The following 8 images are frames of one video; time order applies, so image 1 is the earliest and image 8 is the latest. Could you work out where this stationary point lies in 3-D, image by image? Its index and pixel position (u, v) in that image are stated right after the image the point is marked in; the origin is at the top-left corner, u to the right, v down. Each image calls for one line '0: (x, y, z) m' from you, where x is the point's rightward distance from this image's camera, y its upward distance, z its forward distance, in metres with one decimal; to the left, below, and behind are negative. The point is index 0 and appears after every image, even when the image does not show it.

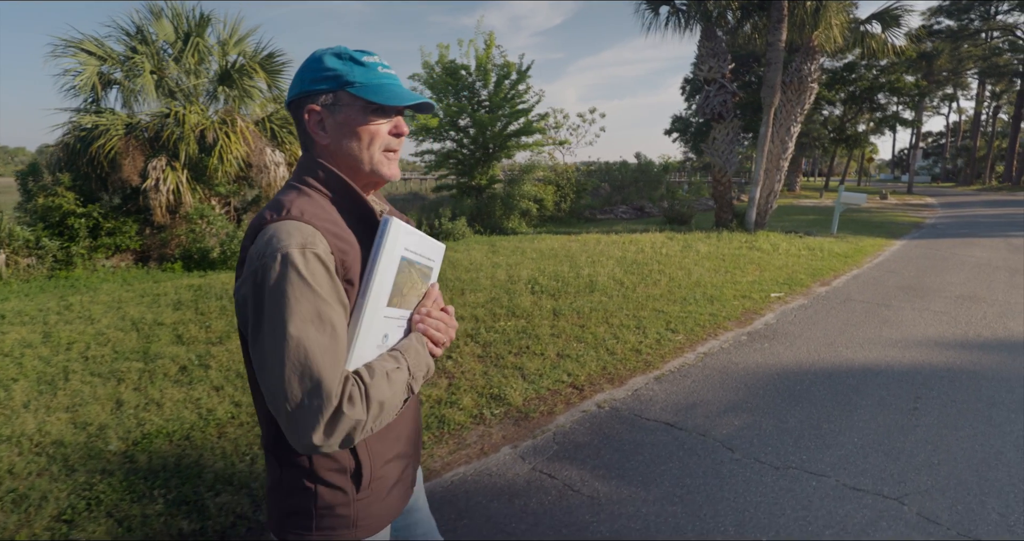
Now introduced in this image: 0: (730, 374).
0: (+2.2, -1.0, +4.8) m
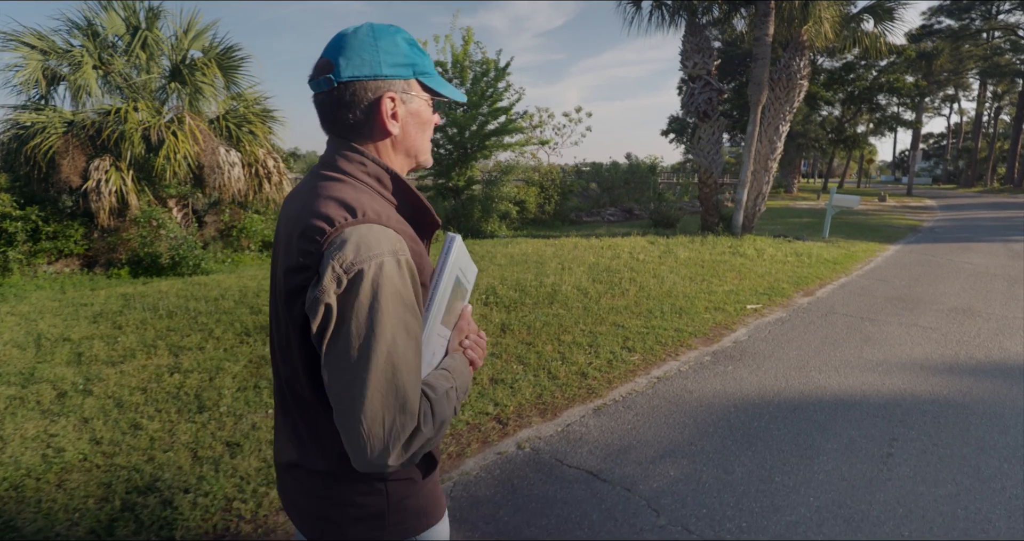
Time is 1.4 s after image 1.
0: (+1.4, -1.2, +4.2) m
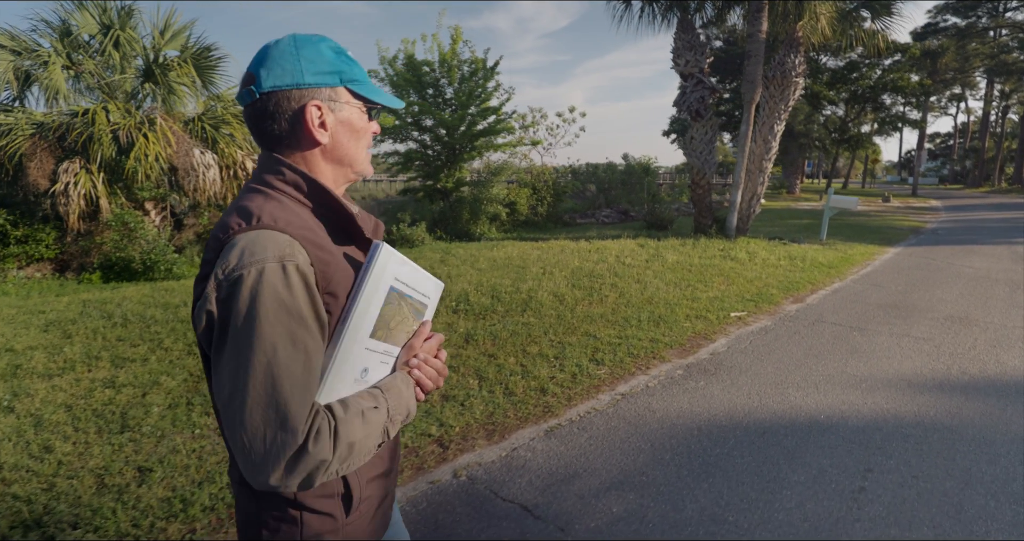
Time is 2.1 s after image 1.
0: (+1.0, -1.2, +3.8) m
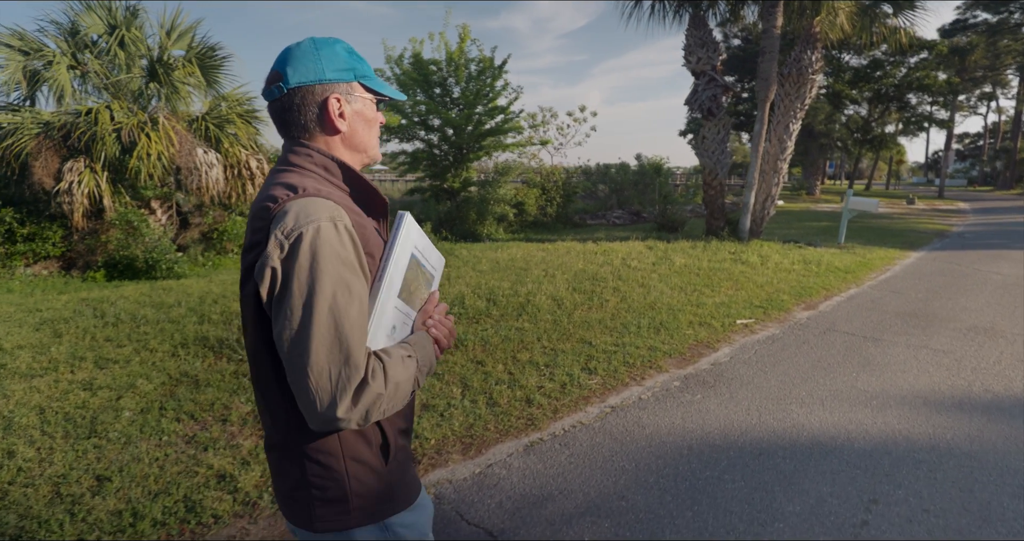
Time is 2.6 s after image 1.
0: (+0.8, -1.3, +3.6) m
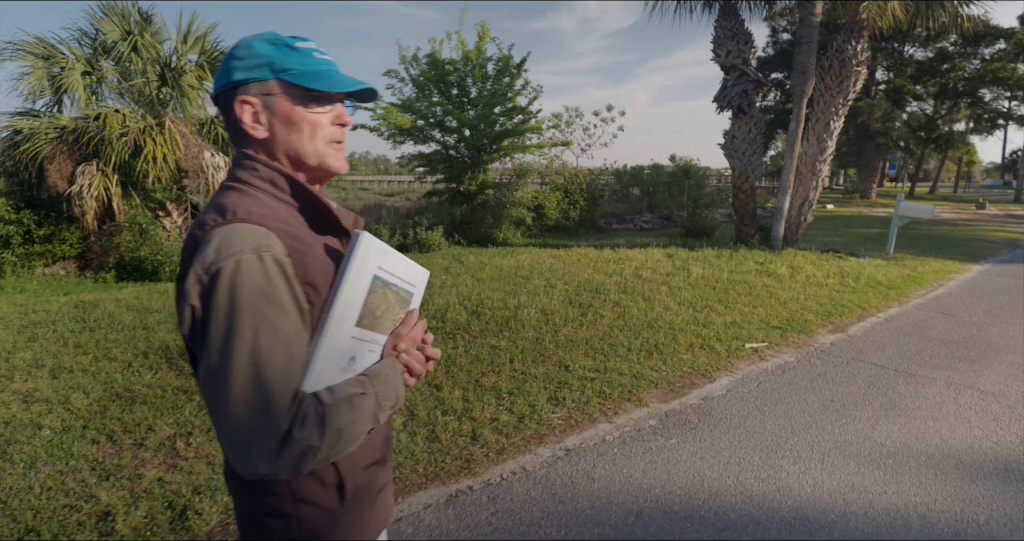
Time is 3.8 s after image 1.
0: (+0.3, -1.4, +3.0) m
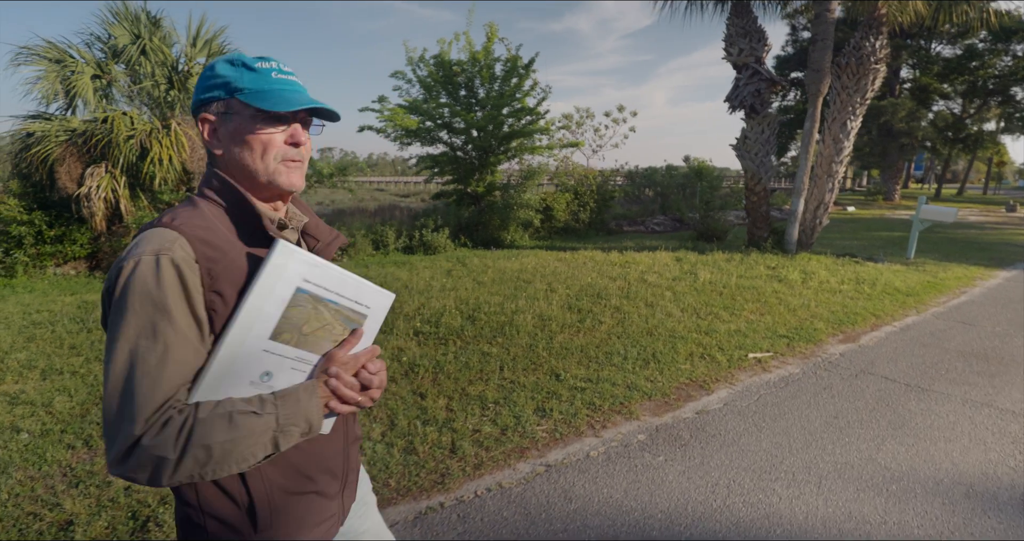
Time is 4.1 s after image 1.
0: (+0.1, -1.5, +2.8) m
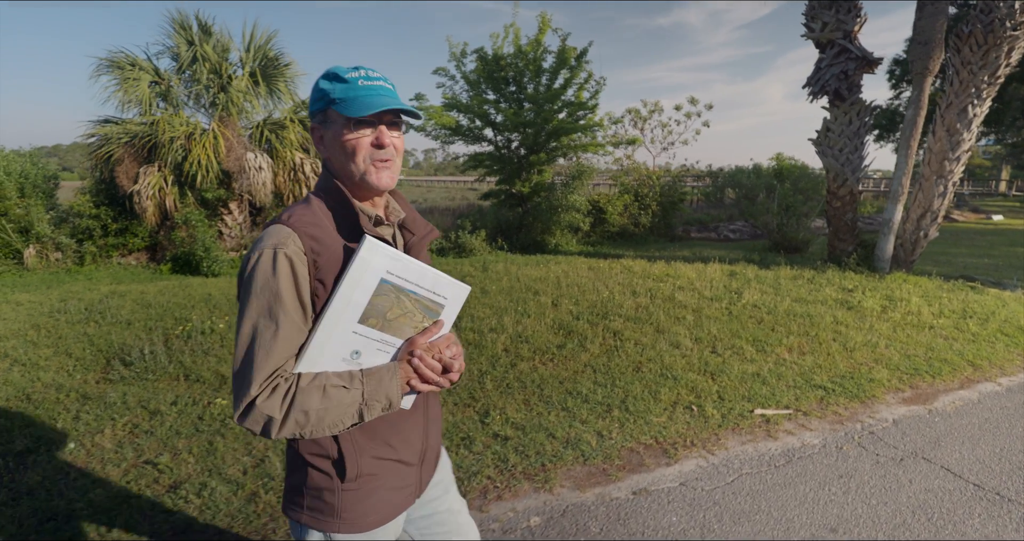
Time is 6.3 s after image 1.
0: (-0.9, -1.6, +2.0) m
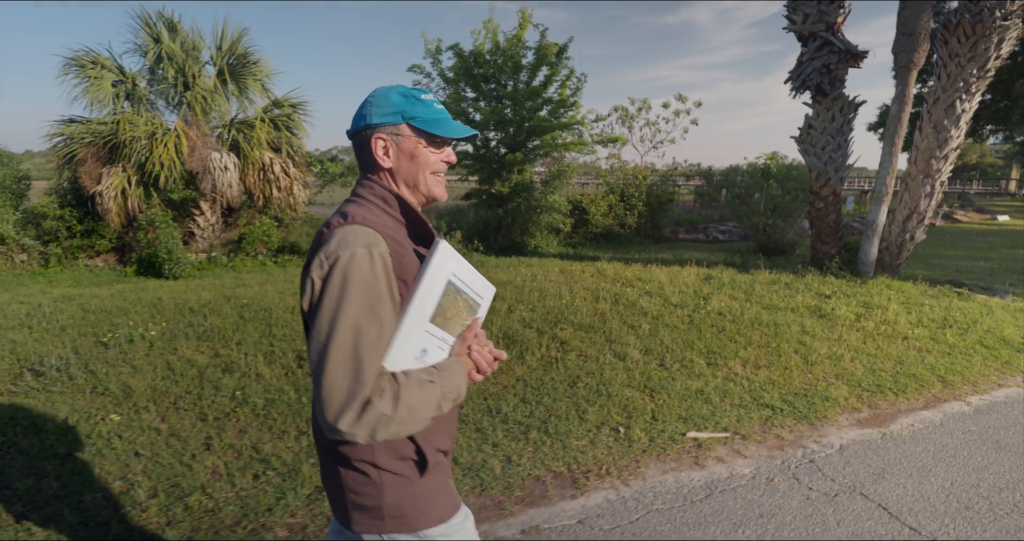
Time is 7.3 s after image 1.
0: (-1.7, -1.7, +1.7) m
